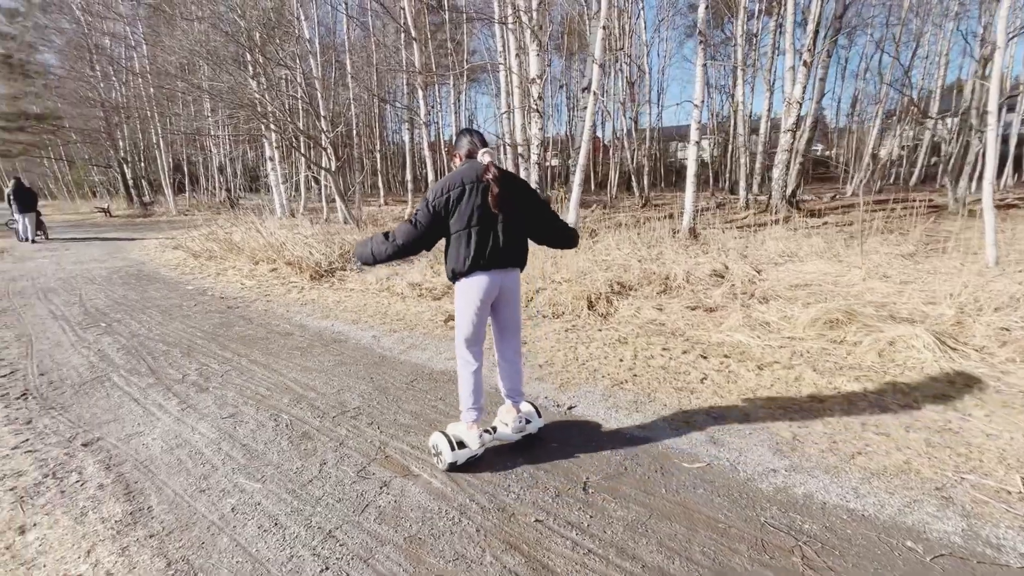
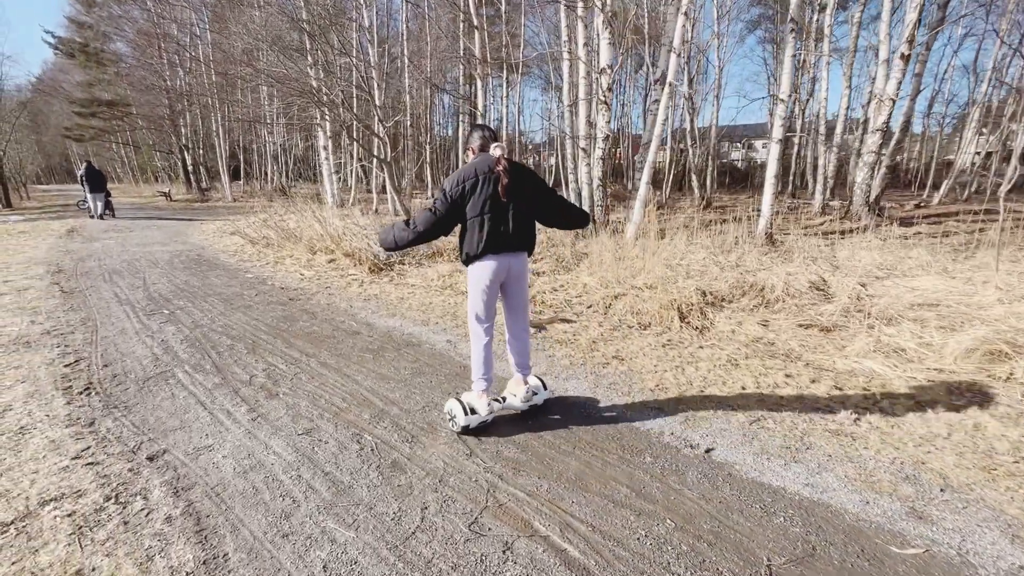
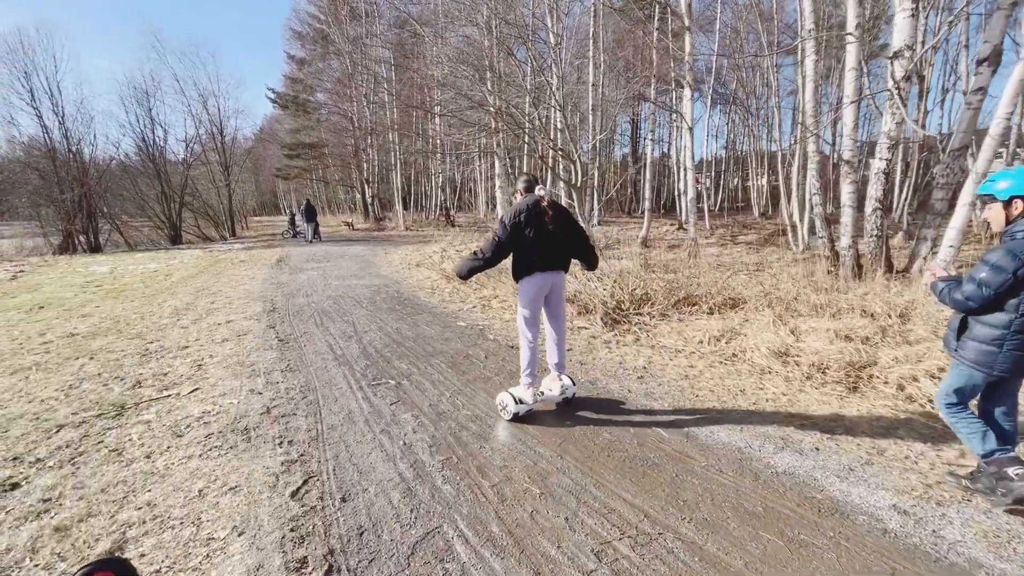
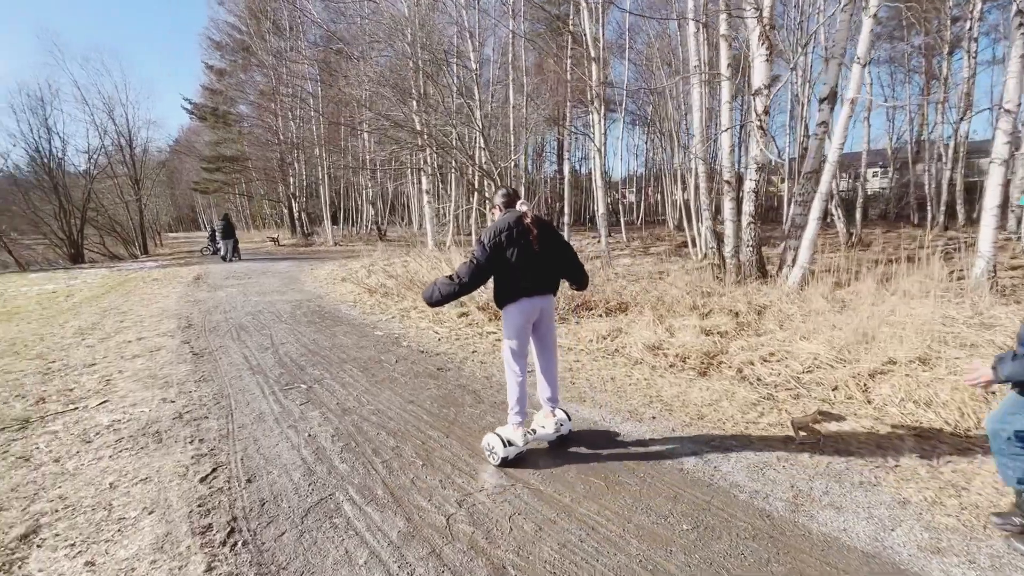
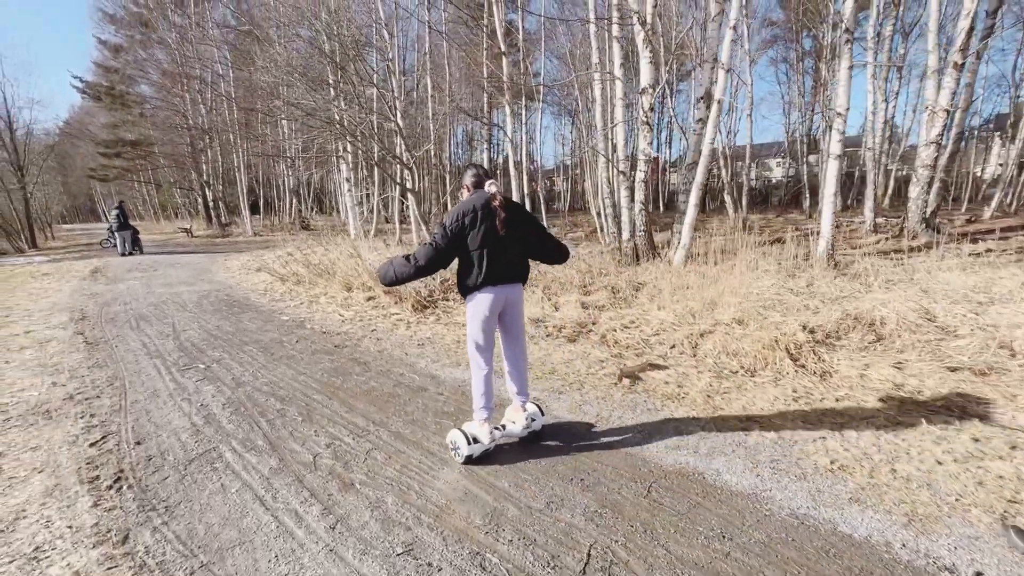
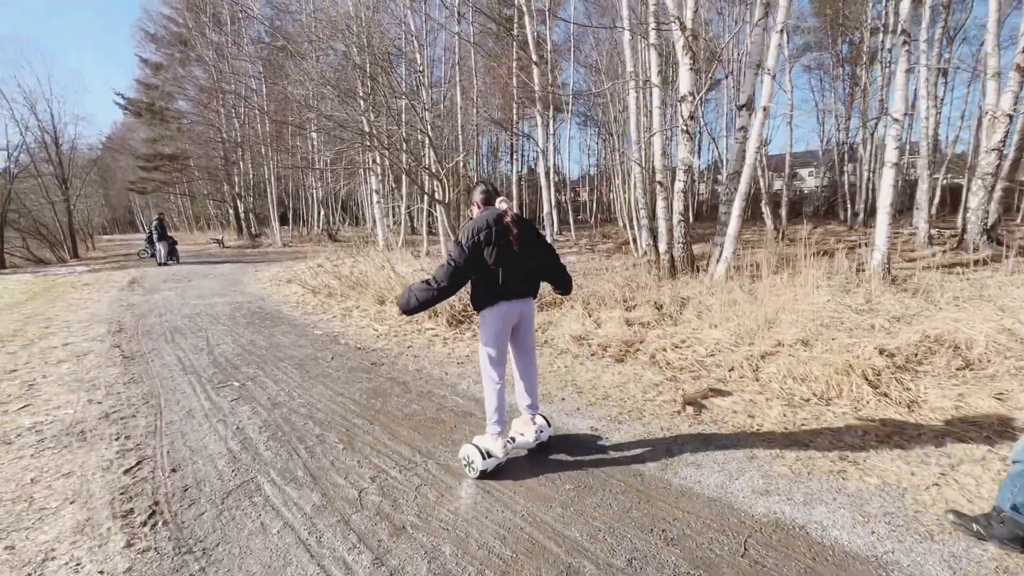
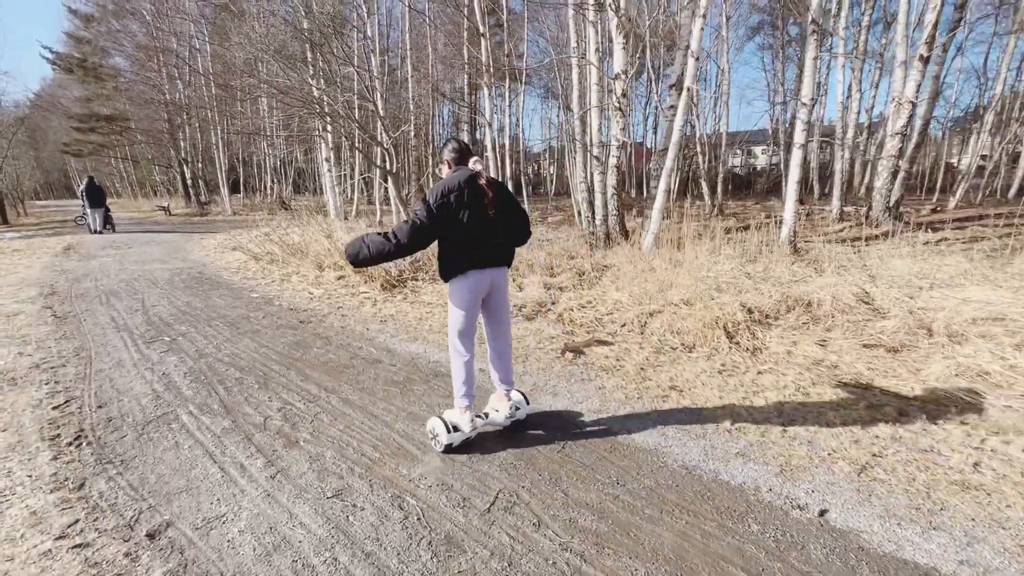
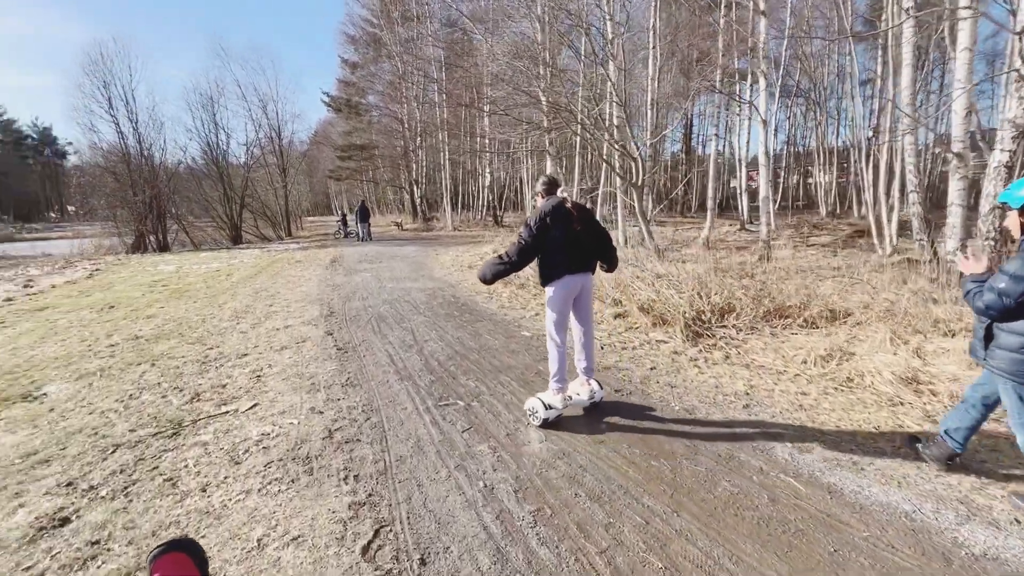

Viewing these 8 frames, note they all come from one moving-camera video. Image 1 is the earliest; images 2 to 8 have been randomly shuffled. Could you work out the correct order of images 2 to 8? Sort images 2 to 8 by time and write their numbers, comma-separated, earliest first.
2, 7, 5, 6, 4, 3, 8
